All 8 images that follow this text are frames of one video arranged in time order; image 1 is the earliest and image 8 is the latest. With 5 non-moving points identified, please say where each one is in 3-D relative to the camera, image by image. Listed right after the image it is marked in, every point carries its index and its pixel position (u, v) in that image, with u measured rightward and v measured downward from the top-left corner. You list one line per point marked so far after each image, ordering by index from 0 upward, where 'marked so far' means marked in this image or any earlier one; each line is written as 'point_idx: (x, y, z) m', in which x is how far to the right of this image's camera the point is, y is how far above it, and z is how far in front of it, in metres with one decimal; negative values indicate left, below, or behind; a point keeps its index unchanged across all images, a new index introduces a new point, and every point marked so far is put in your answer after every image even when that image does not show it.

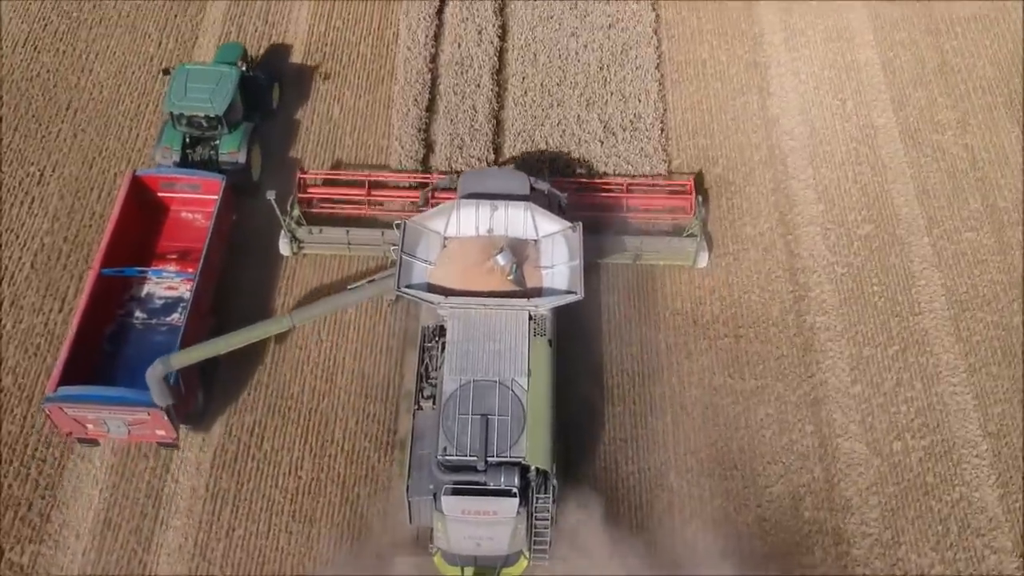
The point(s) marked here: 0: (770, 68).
0: (+3.4, +2.9, +12.9) m
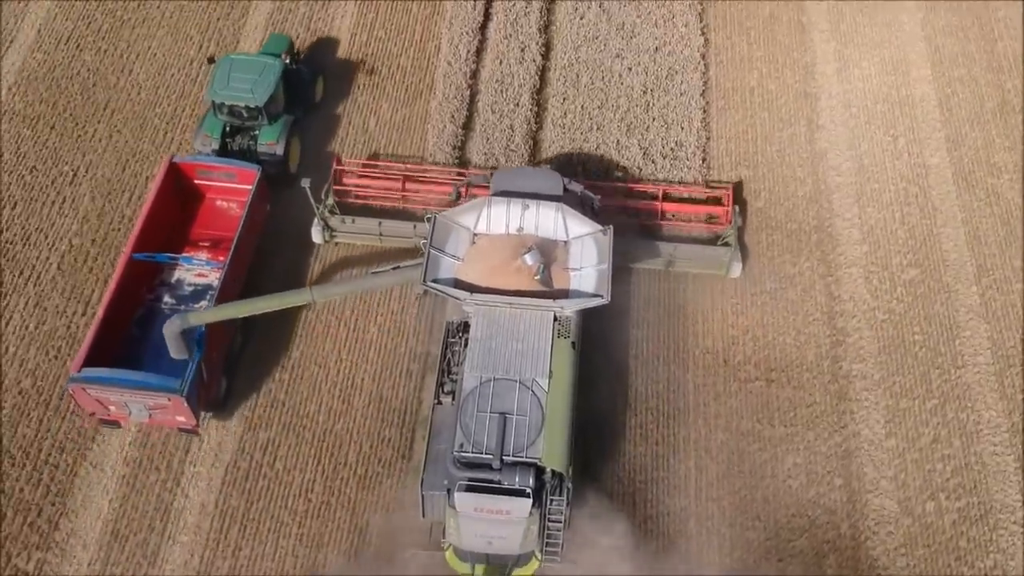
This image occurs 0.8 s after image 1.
0: (+3.9, +2.4, +12.5) m
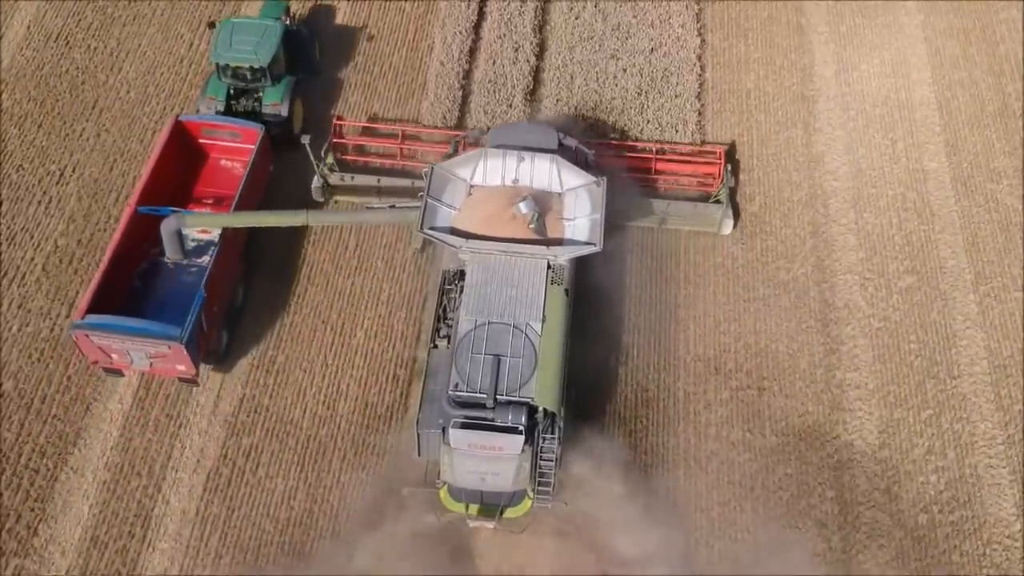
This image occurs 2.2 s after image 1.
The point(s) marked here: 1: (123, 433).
0: (+3.8, +2.3, +12.3) m
1: (-3.8, -1.4, +9.6) m
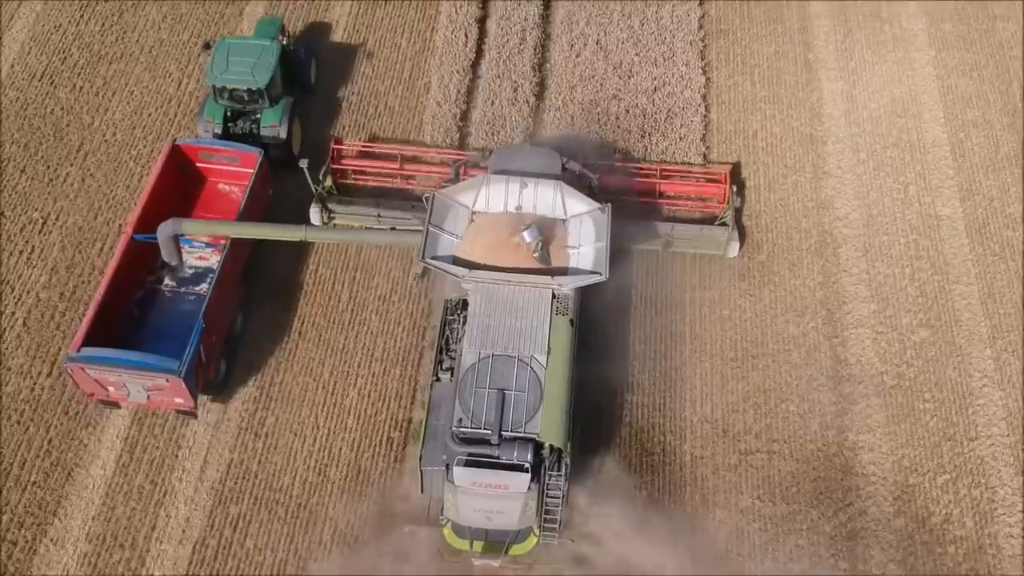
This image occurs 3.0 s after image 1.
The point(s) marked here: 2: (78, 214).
0: (+3.8, +1.8, +11.9) m
1: (-3.8, -2.0, +9.2) m
2: (-4.9, +0.8, +11.1) m
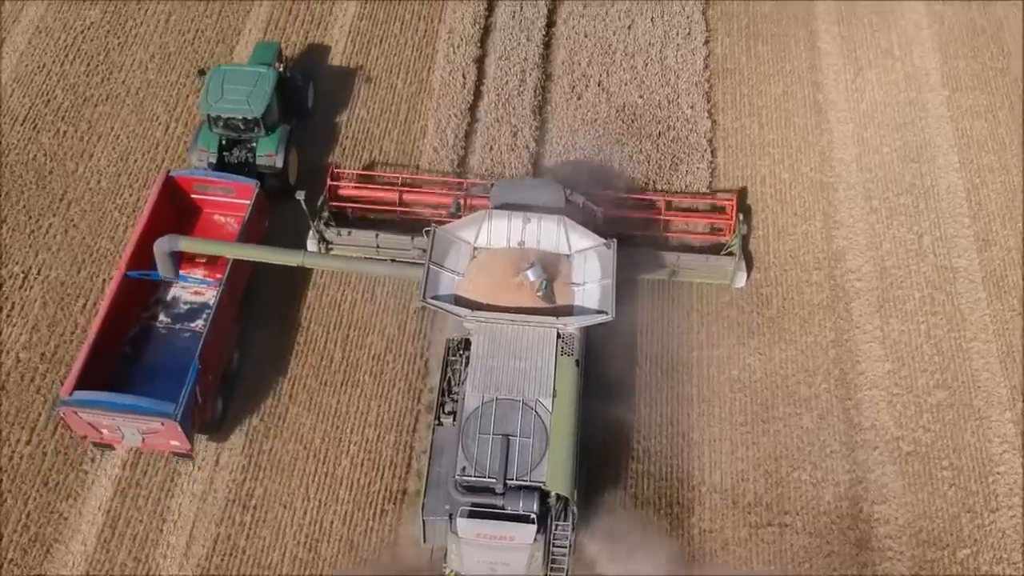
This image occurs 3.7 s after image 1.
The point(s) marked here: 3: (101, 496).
0: (+3.8, +1.2, +11.5) m
1: (-3.8, -2.6, +8.8) m
2: (-4.9, +0.2, +10.7) m
3: (-3.9, -2.0, +9.2) m
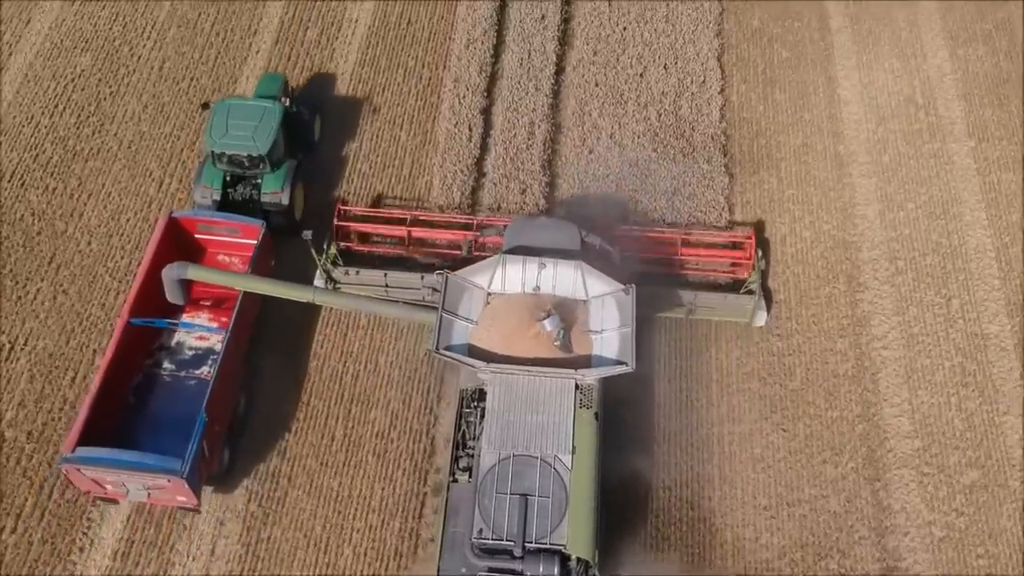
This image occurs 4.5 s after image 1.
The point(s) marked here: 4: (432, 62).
0: (+3.9, +0.4, +11.0) m
1: (-3.7, -3.3, +8.3) m
2: (-4.8, -0.5, +10.2) m
3: (-3.8, -2.7, +8.7) m
4: (-1.0, +2.9, +12.5) m
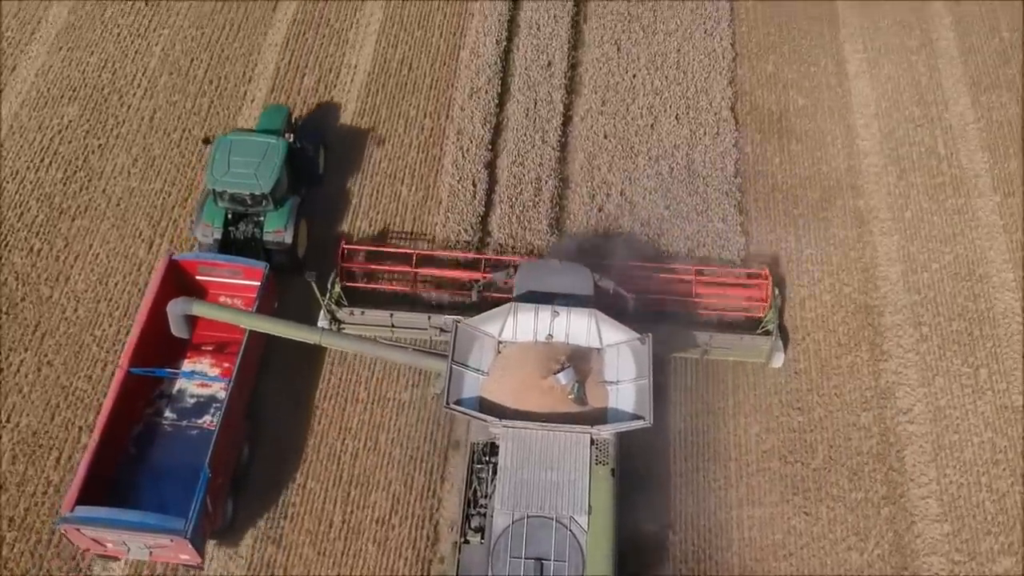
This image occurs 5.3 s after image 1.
0: (+4.0, -0.3, +10.5) m
1: (-3.6, -4.1, +7.8) m
2: (-4.7, -1.2, +9.7) m
3: (-3.7, -3.4, +8.2) m
4: (-1.0, +2.2, +12.0) m
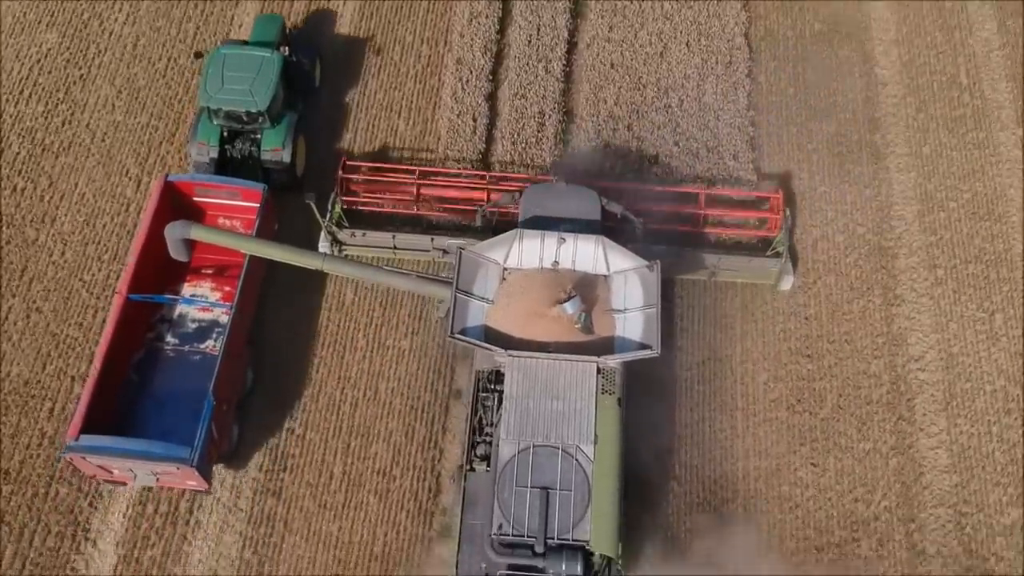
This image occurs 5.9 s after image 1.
0: (+4.0, +0.3, +10.2) m
1: (-3.6, -3.7, +7.9) m
2: (-4.7, -0.7, +9.5) m
3: (-3.7, -3.0, +8.3) m
4: (-0.9, +2.9, +11.4) m
